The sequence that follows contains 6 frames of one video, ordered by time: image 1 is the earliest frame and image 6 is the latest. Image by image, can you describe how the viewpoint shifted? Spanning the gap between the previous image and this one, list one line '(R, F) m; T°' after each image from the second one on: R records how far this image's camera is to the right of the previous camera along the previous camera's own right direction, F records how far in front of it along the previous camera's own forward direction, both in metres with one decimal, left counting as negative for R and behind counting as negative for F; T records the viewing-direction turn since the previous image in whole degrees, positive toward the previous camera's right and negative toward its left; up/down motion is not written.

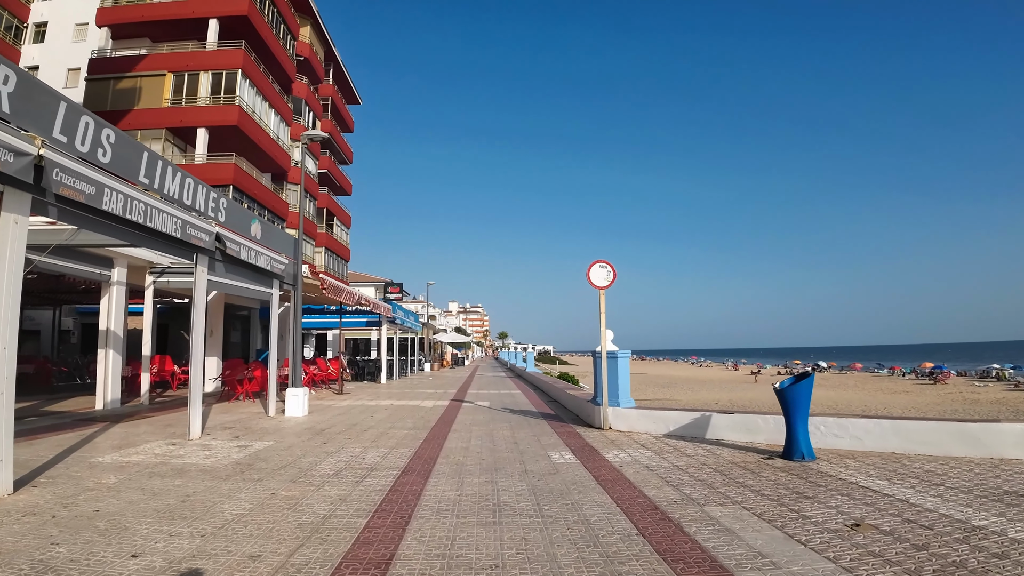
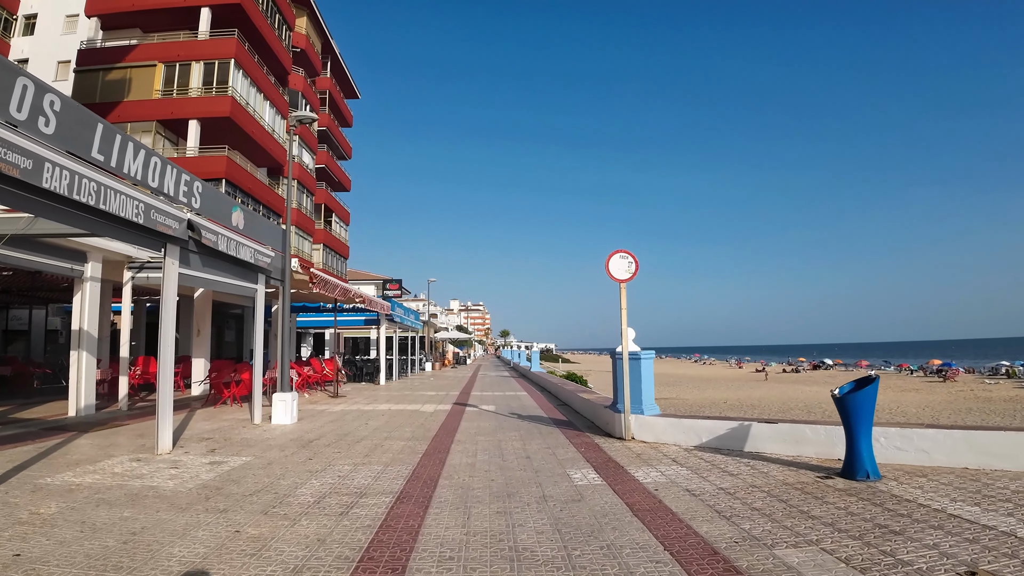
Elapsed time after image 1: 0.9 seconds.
(-0.1, +1.0) m; 0°
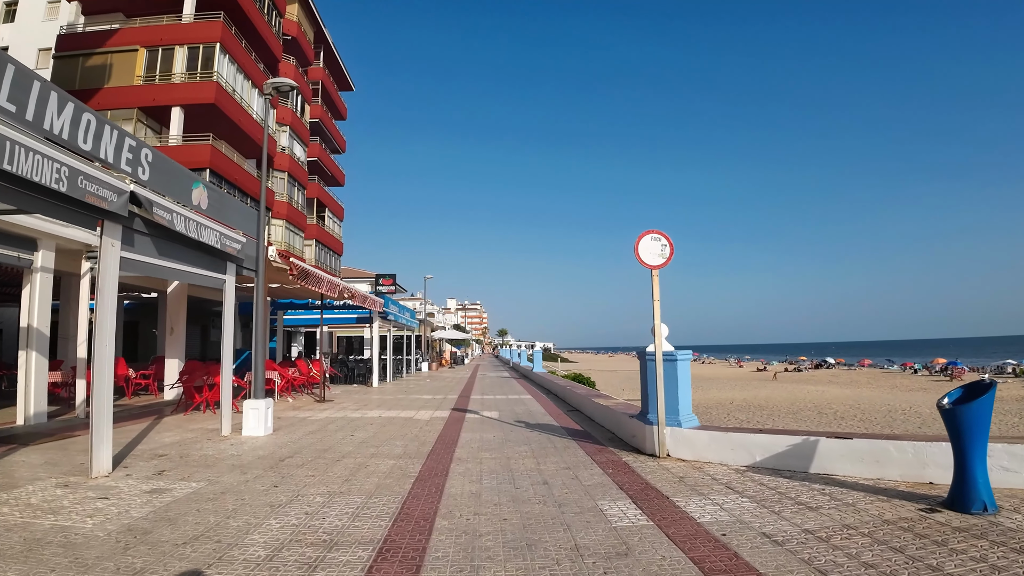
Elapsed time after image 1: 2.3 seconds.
(-0.2, +1.4) m; 0°
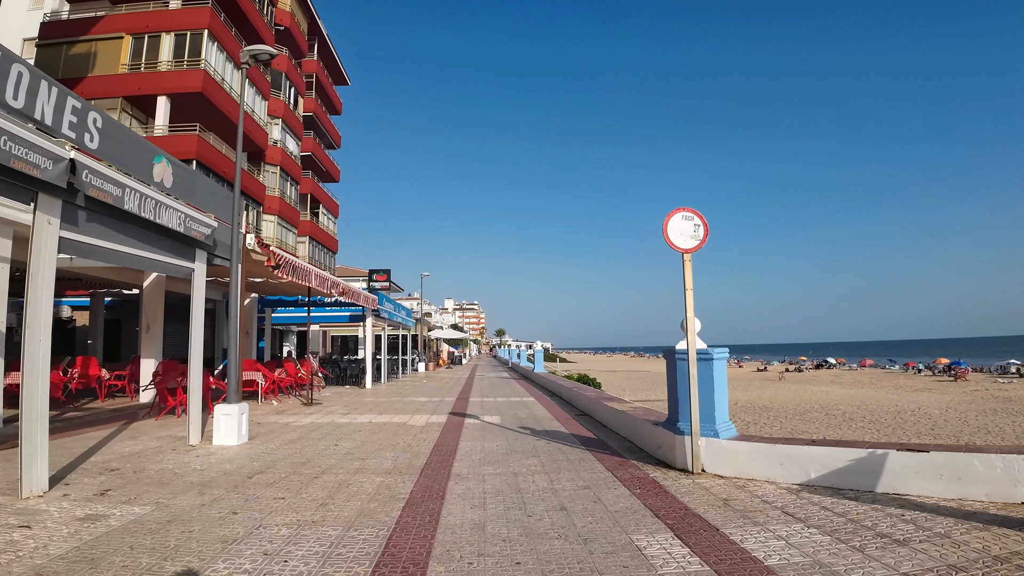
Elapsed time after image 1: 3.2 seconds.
(-0.1, +1.0) m; 0°
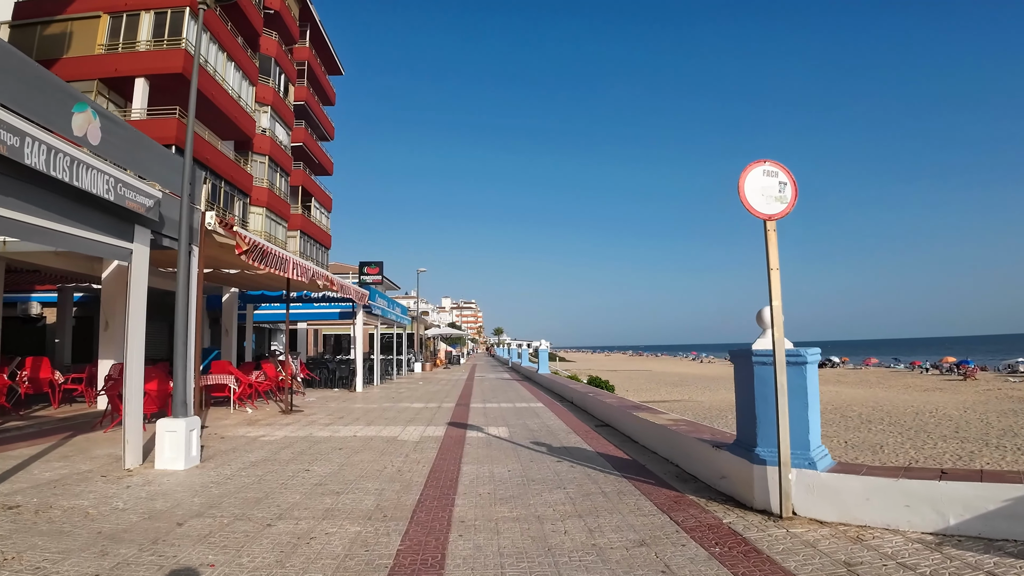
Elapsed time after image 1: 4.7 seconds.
(-0.2, +1.6) m; 0°
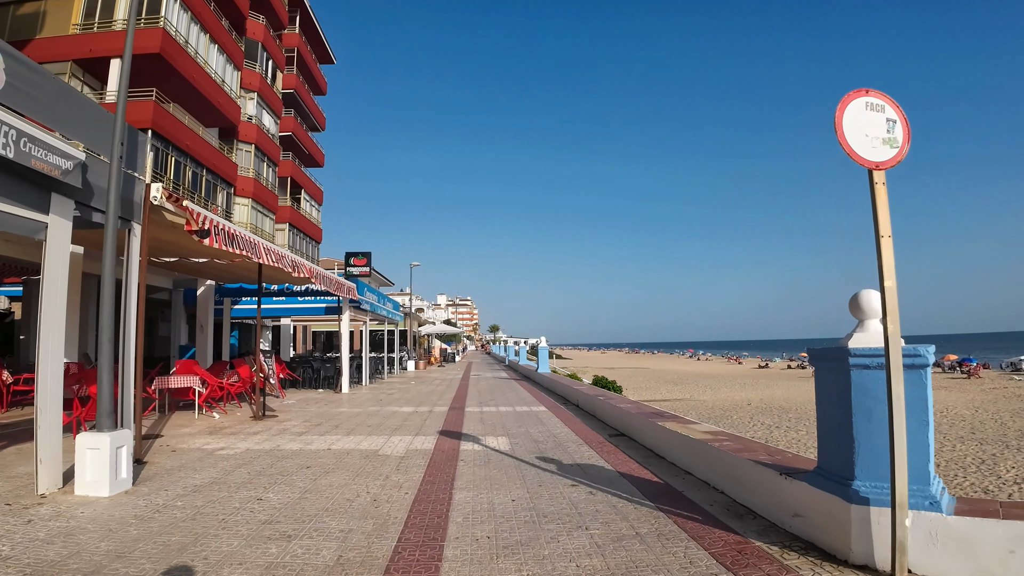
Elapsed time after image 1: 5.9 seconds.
(-0.1, +1.2) m; 0°
